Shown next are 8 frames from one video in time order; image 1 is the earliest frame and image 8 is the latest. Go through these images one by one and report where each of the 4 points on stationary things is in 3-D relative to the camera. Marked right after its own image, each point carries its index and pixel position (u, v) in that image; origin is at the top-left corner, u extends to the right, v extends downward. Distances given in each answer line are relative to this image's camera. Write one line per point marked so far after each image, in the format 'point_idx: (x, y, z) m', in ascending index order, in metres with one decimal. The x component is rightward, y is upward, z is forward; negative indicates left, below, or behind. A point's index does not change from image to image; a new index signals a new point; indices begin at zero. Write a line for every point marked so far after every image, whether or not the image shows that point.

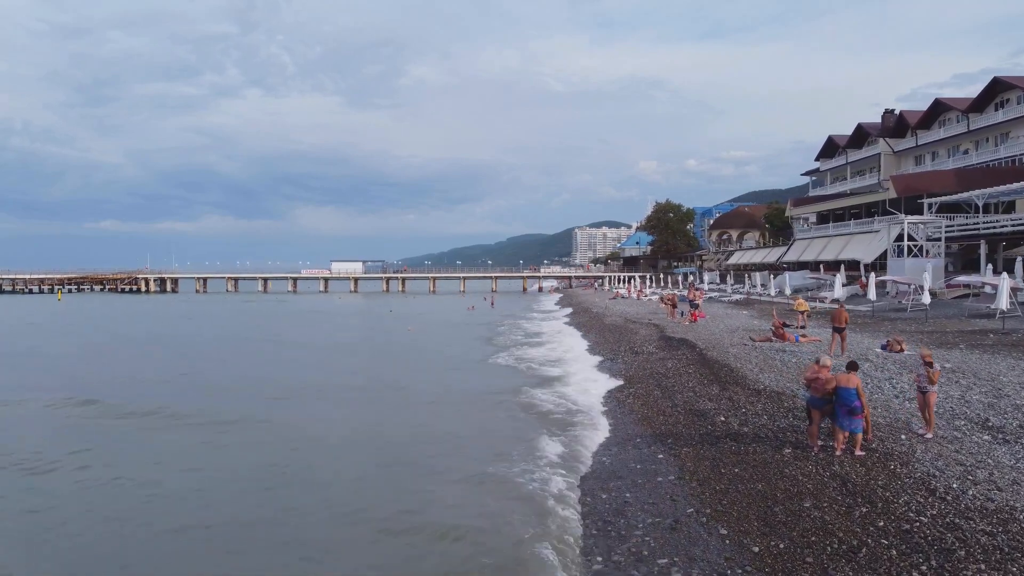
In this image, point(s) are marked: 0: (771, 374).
0: (+5.1, -1.7, +12.9) m
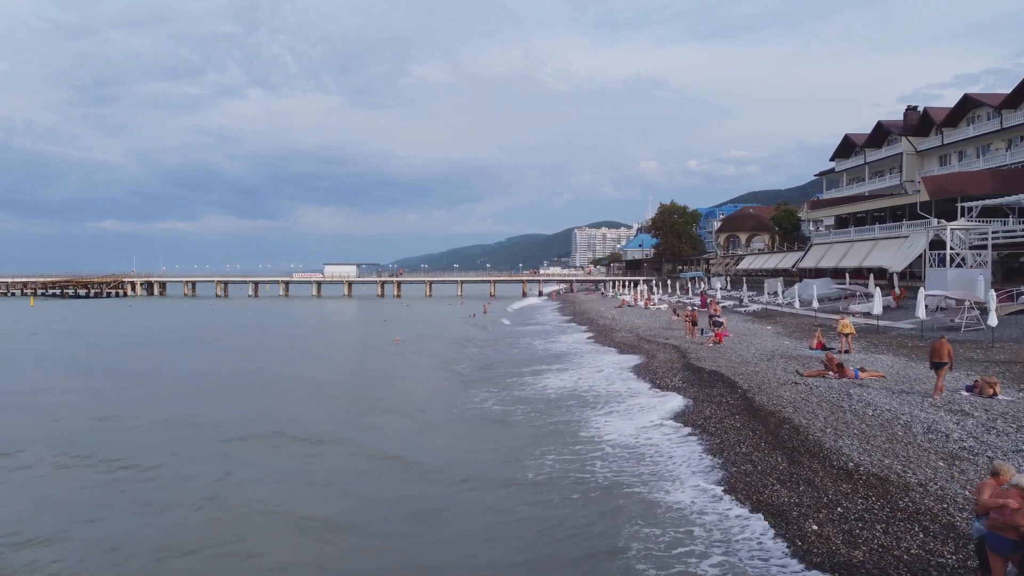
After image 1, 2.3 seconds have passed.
0: (+5.1, -2.3, +9.9) m
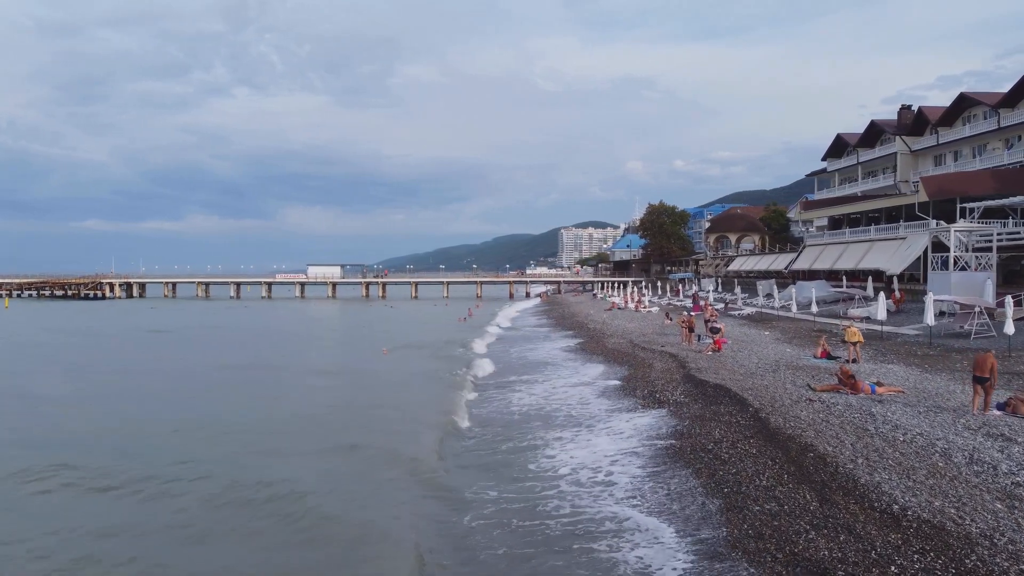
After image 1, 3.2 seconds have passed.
0: (+5.0, -2.5, +8.7) m
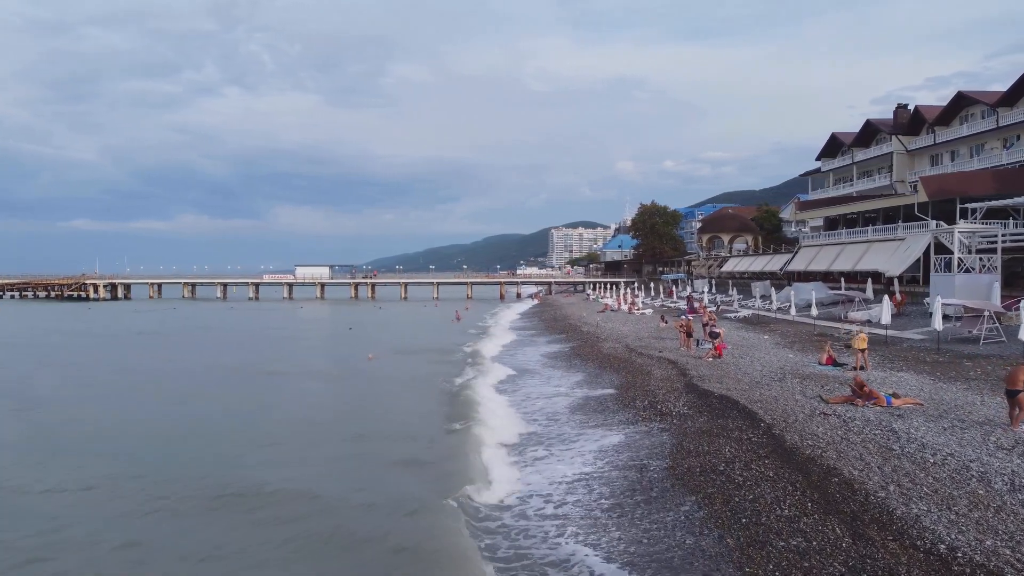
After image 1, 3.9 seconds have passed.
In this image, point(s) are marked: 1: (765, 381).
0: (+5.0, -2.6, +7.8) m
1: (+6.3, -2.3, +16.4) m
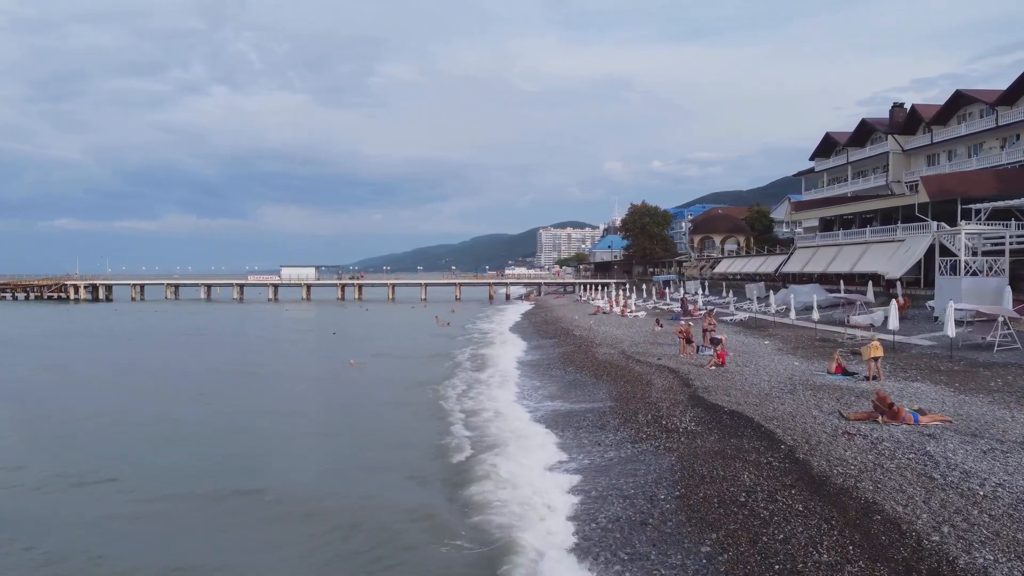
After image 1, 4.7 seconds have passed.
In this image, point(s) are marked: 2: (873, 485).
0: (+5.0, -2.7, +6.7) m
1: (+6.2, -2.5, +15.3) m
2: (+4.9, -2.7, +8.9) m
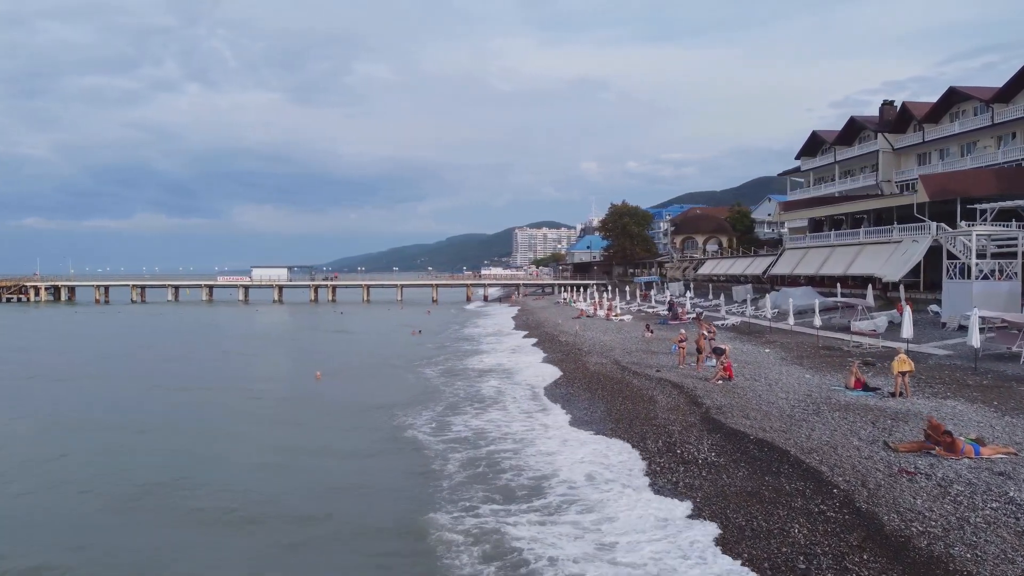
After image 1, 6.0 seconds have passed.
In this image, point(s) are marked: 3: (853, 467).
0: (+5.1, -2.9, +4.9) m
1: (+6.0, -2.7, +13.6) m
2: (+5.0, -2.9, +7.1) m
3: (+5.2, -2.7, +10.0) m
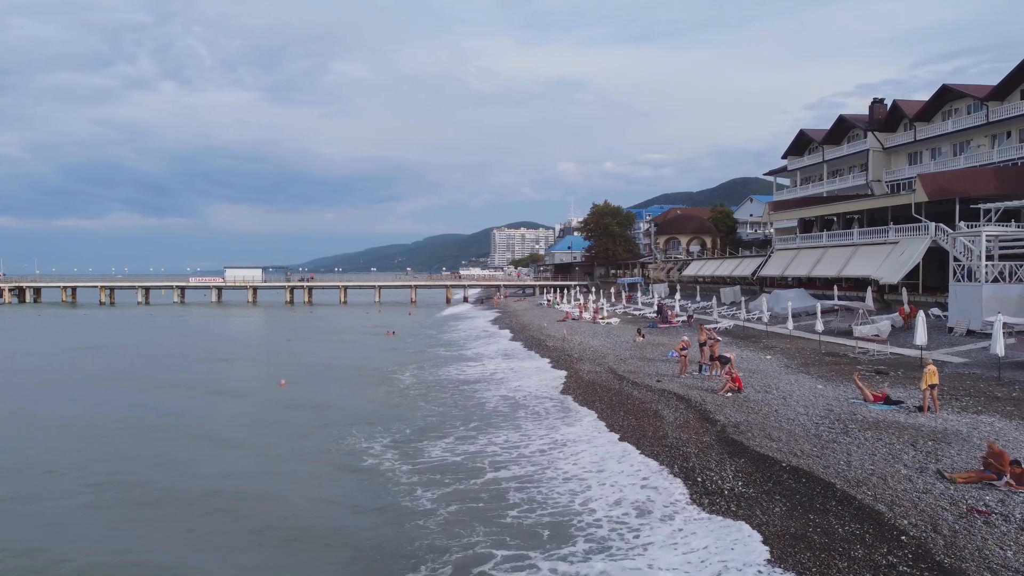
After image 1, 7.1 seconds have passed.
0: (+5.4, -3.0, +3.6) m
1: (+6.0, -2.8, +12.3) m
2: (+5.1, -3.0, +5.7) m
3: (+5.3, -2.8, +8.6) m
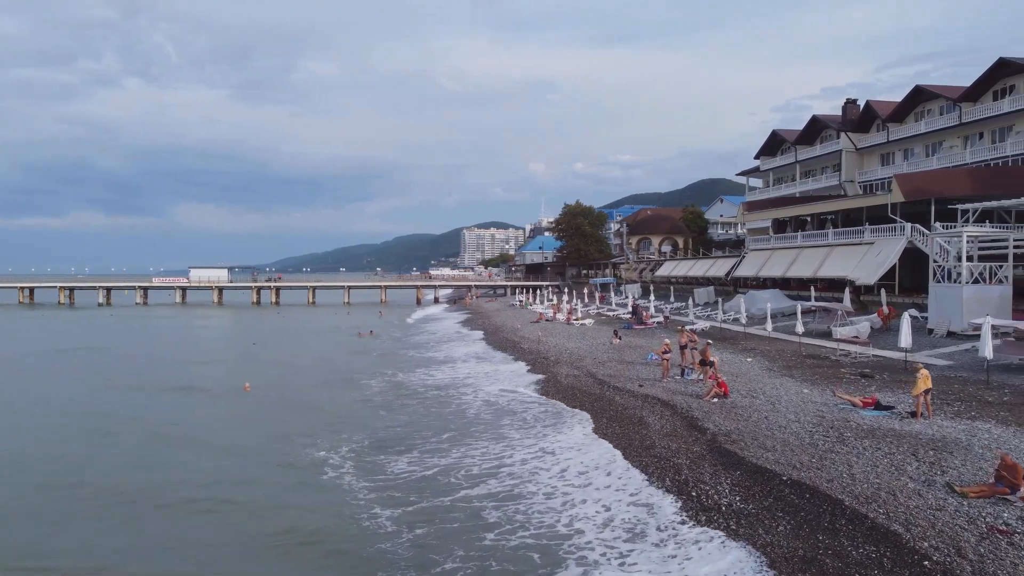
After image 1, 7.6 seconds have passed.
0: (+5.4, -3.1, +2.9) m
1: (+5.6, -2.8, +11.6) m
2: (+5.1, -3.0, +5.0) m
3: (+5.1, -2.9, +8.0) m
